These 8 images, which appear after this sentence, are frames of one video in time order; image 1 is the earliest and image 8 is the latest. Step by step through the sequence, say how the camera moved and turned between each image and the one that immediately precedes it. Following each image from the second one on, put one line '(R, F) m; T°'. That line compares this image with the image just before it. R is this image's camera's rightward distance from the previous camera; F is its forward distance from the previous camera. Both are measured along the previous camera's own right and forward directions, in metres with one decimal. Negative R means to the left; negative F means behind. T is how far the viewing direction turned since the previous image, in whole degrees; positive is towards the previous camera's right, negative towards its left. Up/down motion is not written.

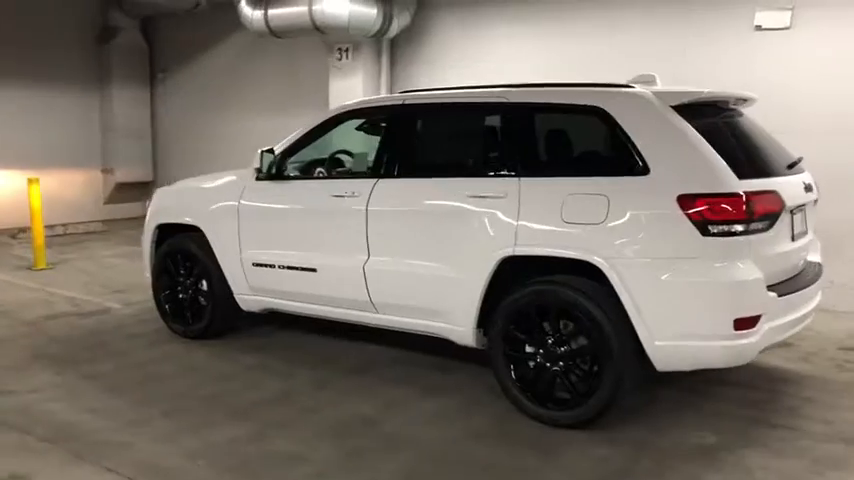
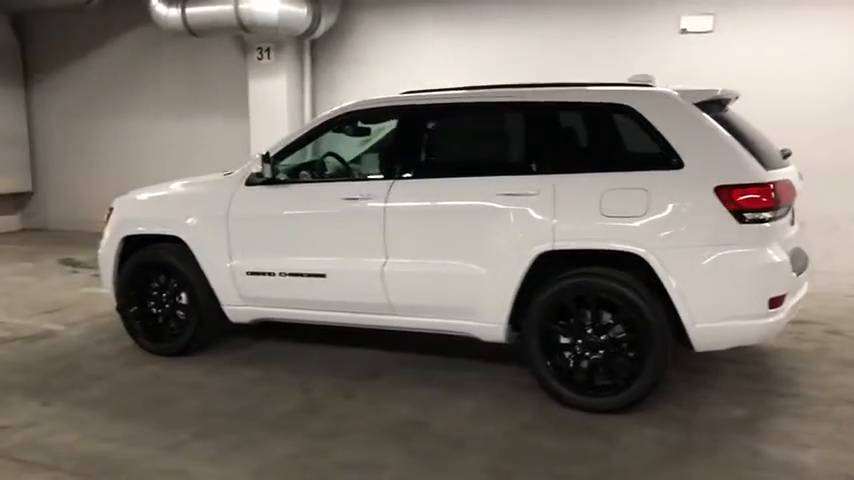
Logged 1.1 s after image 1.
(-1.1, +0.1) m; +11°
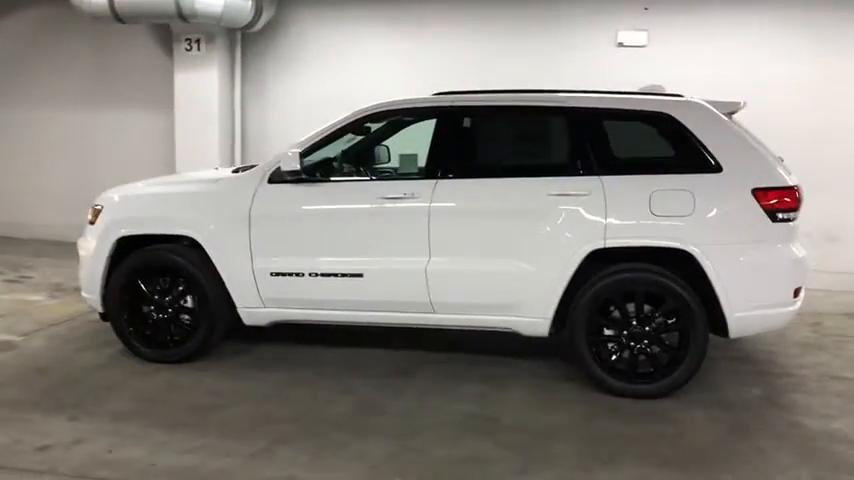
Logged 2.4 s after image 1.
(-1.4, +0.1) m; +13°
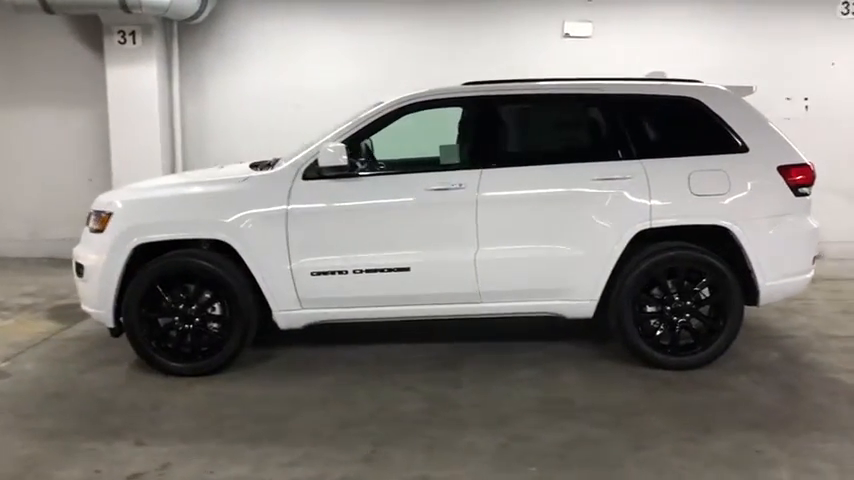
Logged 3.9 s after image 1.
(-1.2, +0.1) m; +11°
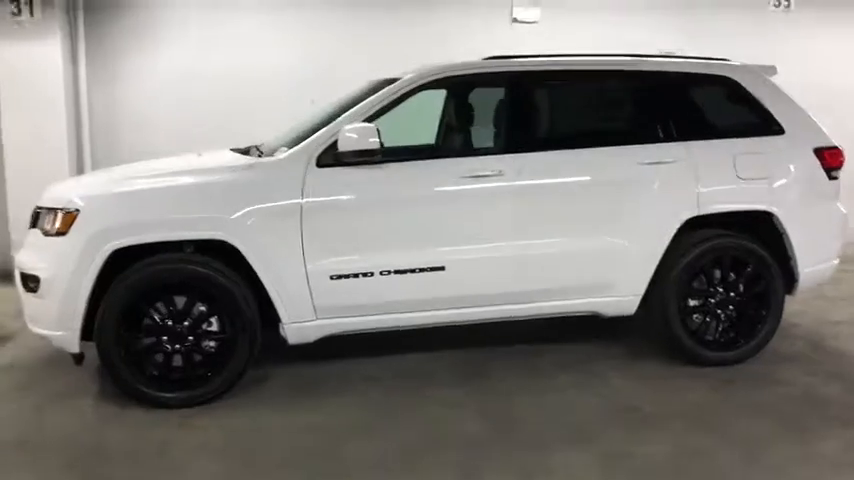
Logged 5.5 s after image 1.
(-1.0, +0.7) m; +11°
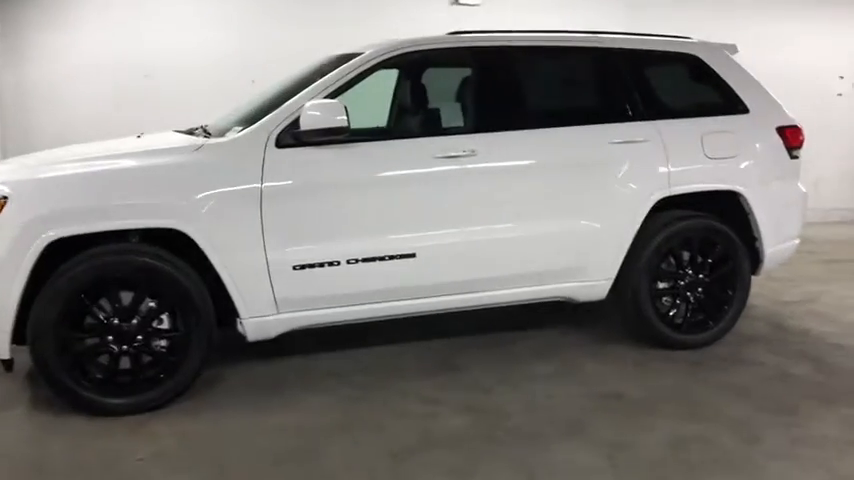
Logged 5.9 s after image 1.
(-0.3, +0.3) m; +6°
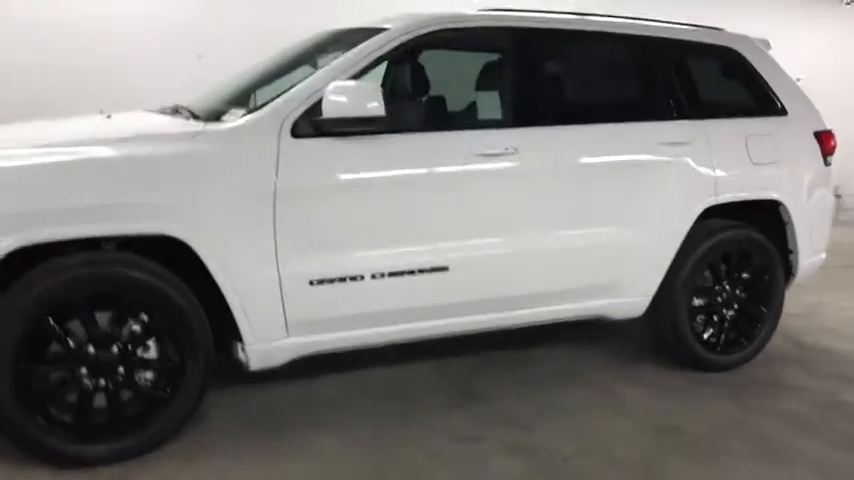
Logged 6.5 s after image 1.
(-0.6, +0.6) m; +7°
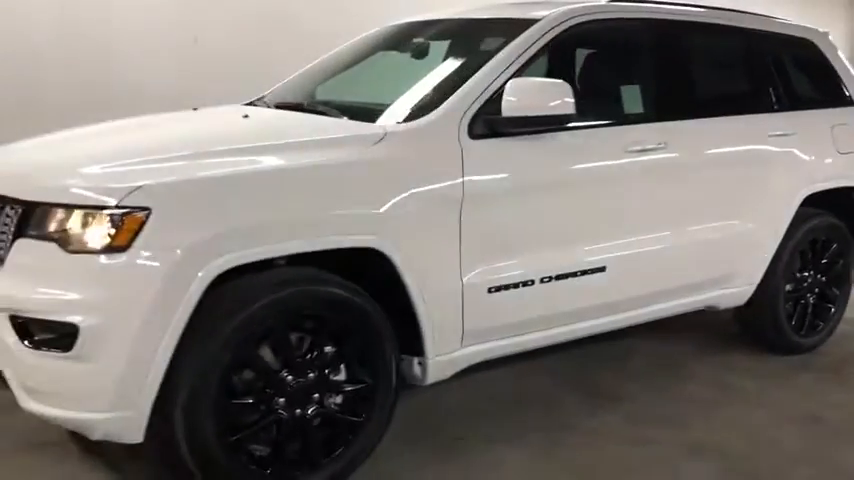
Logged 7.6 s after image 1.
(-1.2, +0.2) m; +9°
